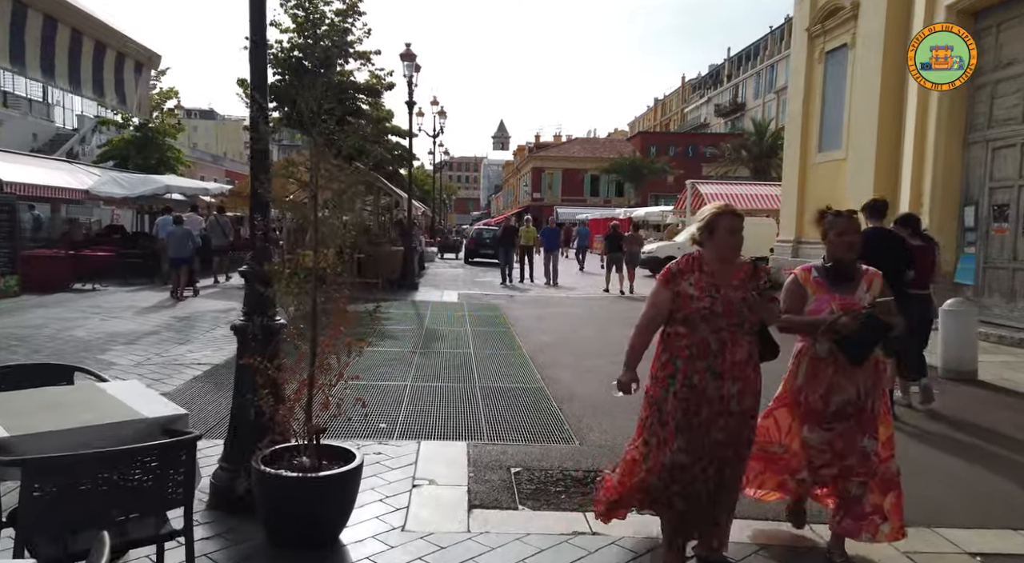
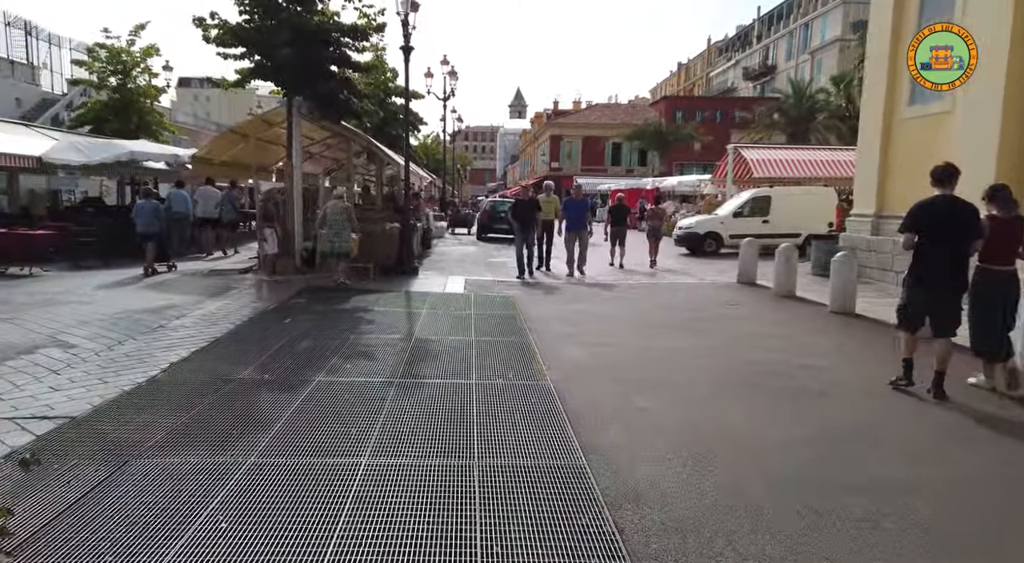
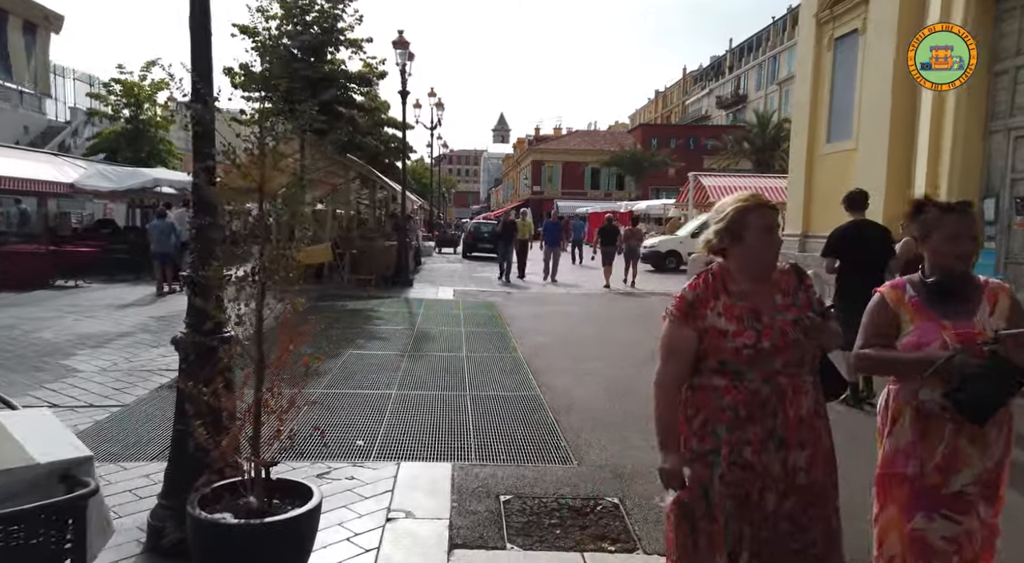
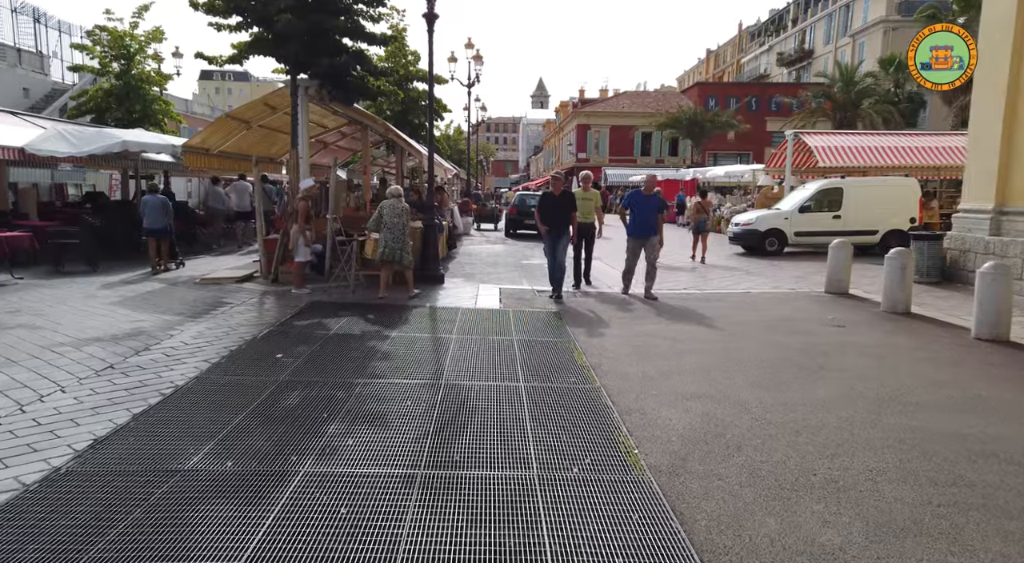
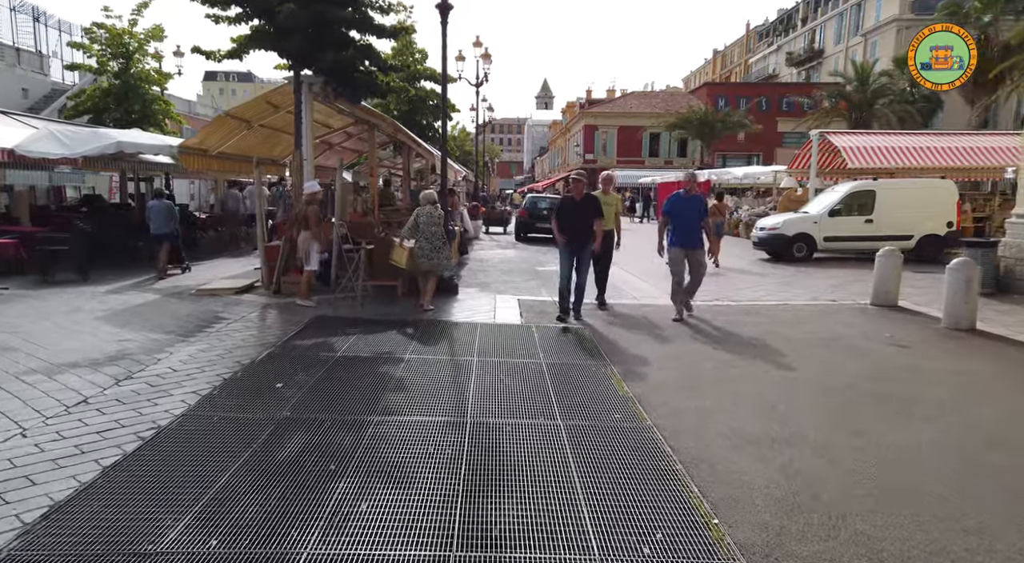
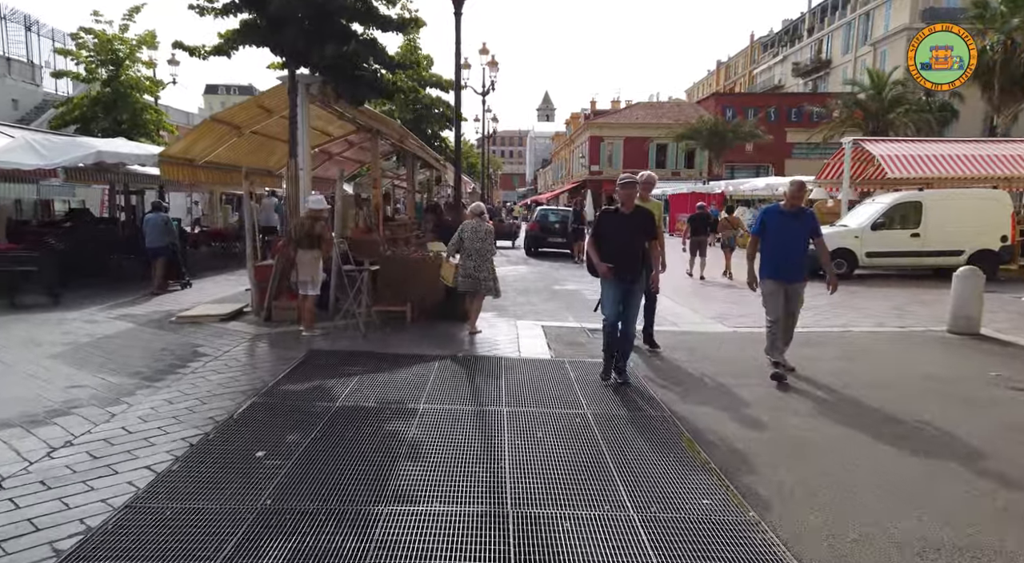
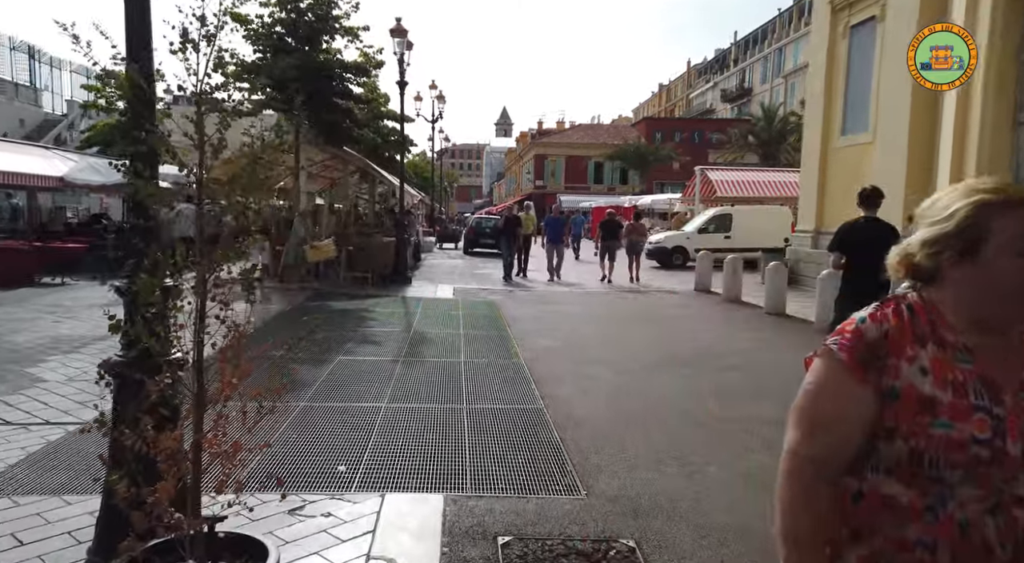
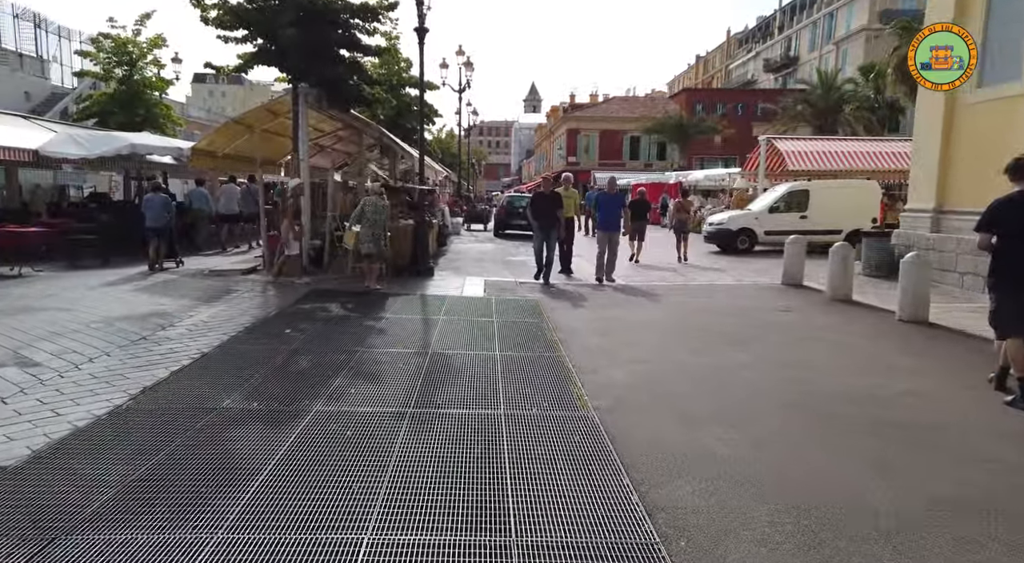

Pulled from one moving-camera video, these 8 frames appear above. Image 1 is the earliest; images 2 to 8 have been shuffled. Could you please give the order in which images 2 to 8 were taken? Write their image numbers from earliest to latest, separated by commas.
3, 7, 2, 8, 4, 5, 6
